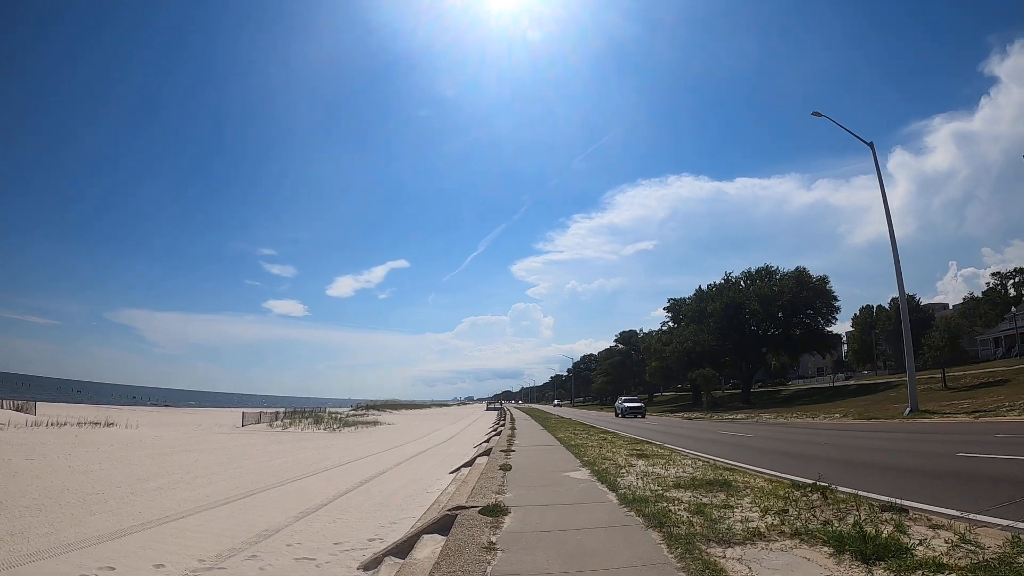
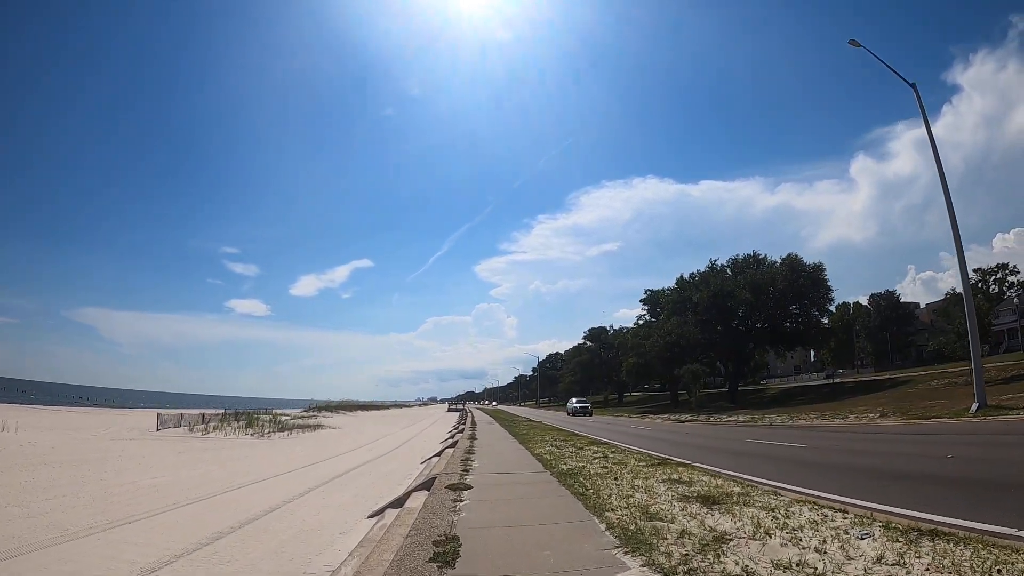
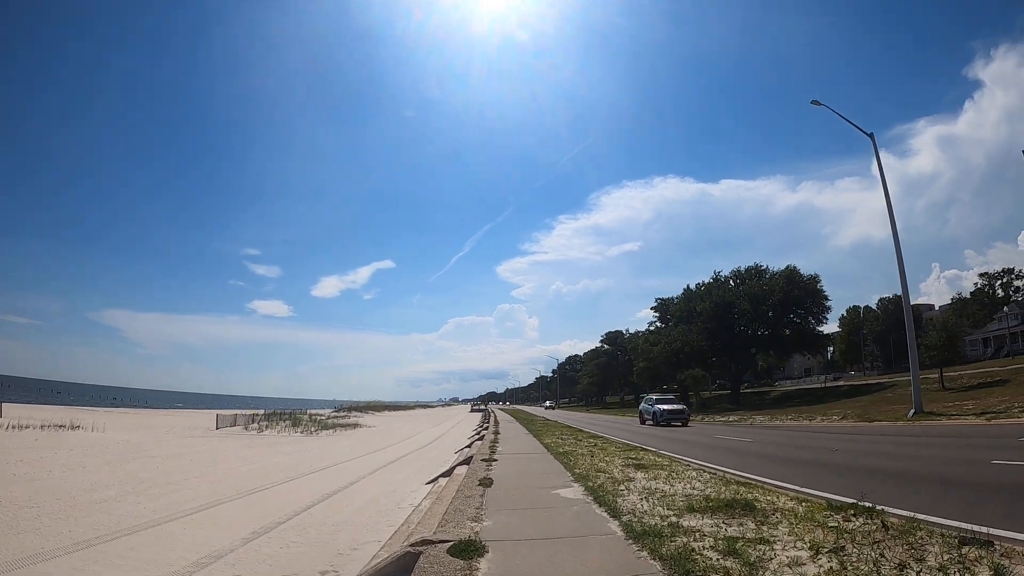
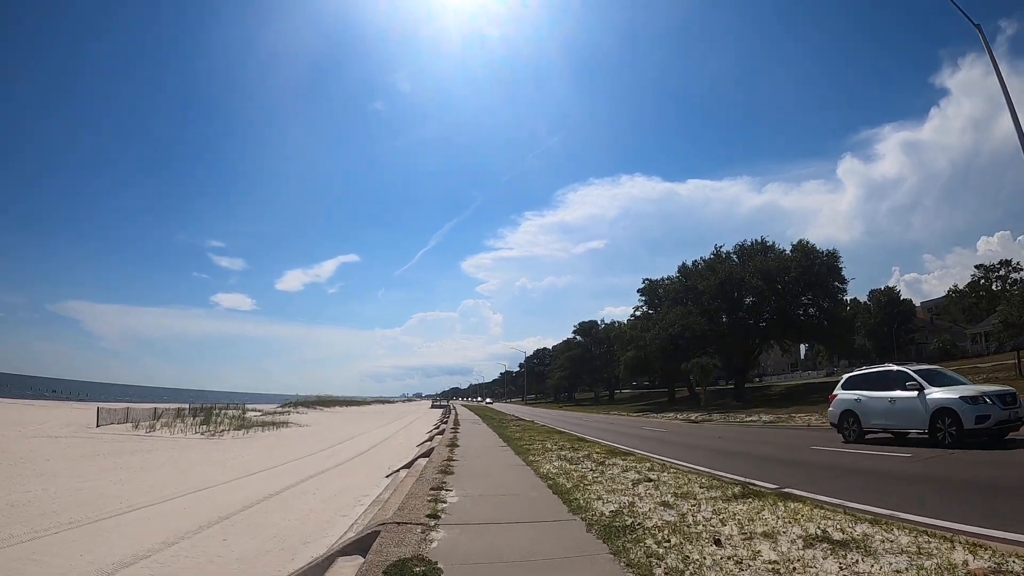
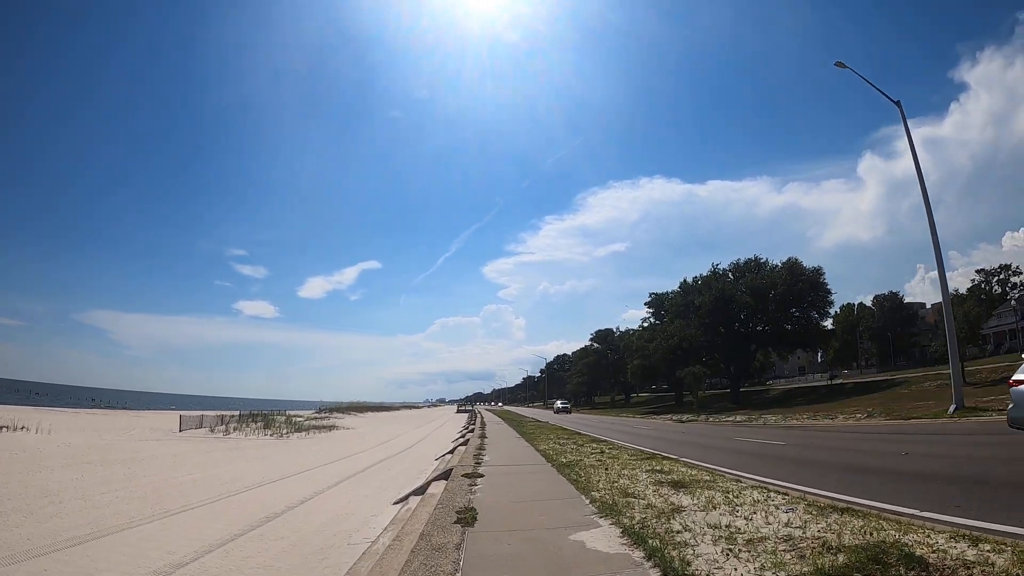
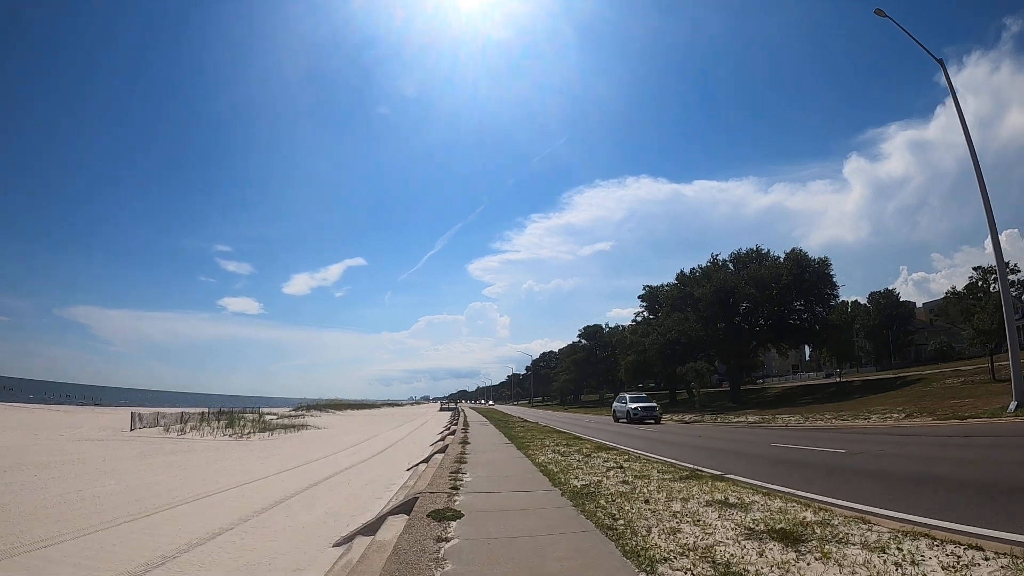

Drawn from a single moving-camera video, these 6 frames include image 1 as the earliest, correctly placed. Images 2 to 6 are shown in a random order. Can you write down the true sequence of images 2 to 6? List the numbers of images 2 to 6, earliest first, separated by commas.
3, 5, 2, 6, 4
